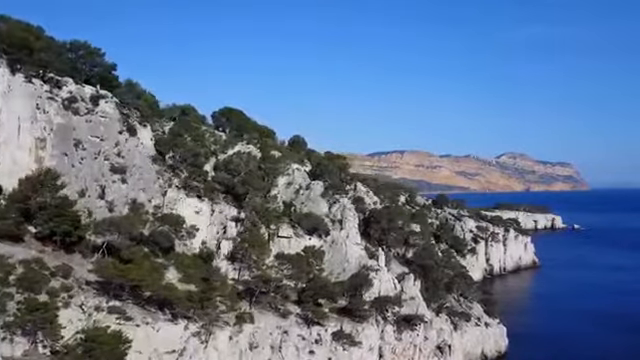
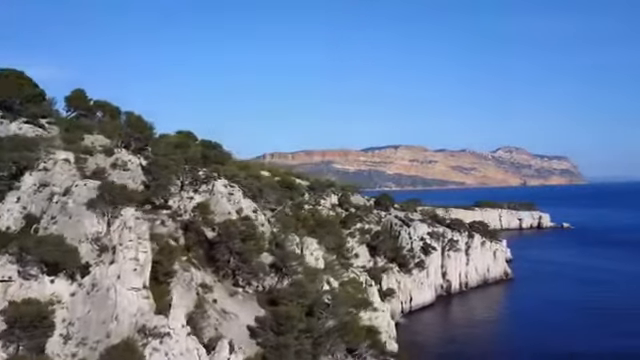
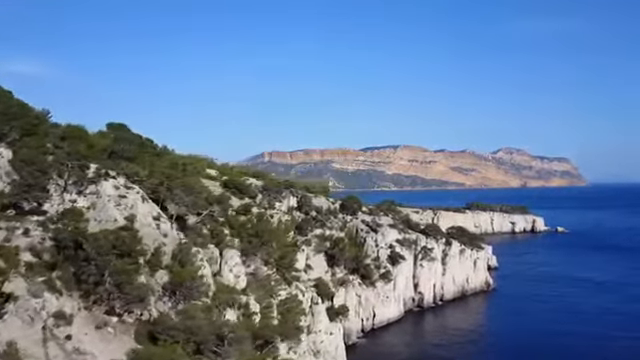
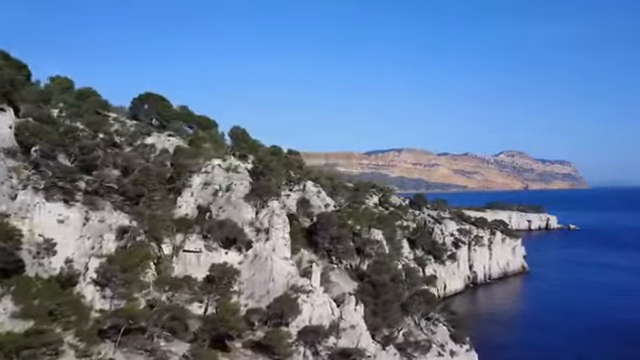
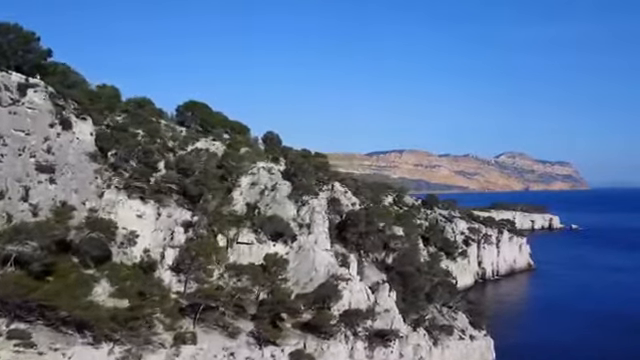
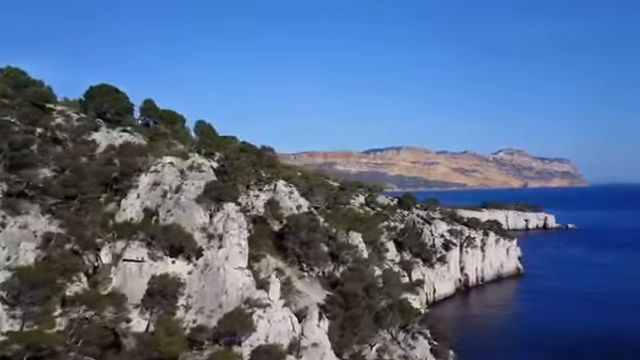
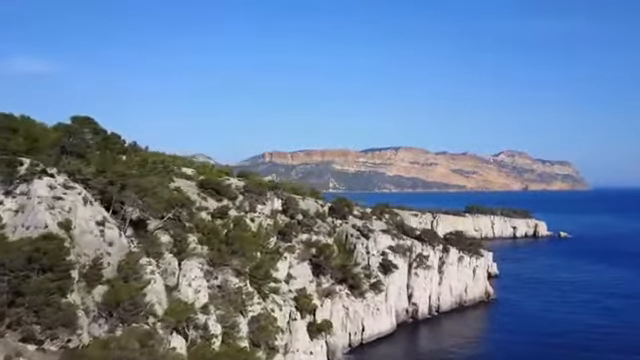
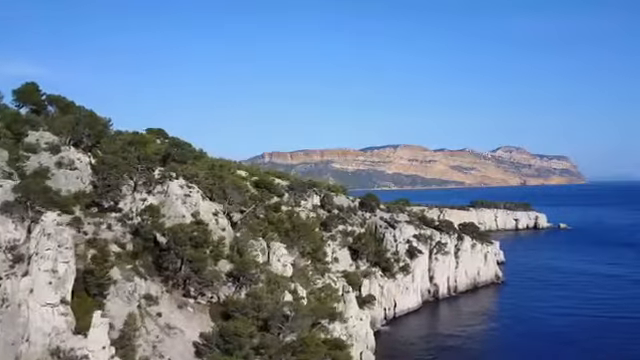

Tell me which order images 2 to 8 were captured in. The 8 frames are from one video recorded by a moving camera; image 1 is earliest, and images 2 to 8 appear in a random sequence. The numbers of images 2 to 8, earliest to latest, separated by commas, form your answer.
5, 4, 6, 2, 8, 3, 7
